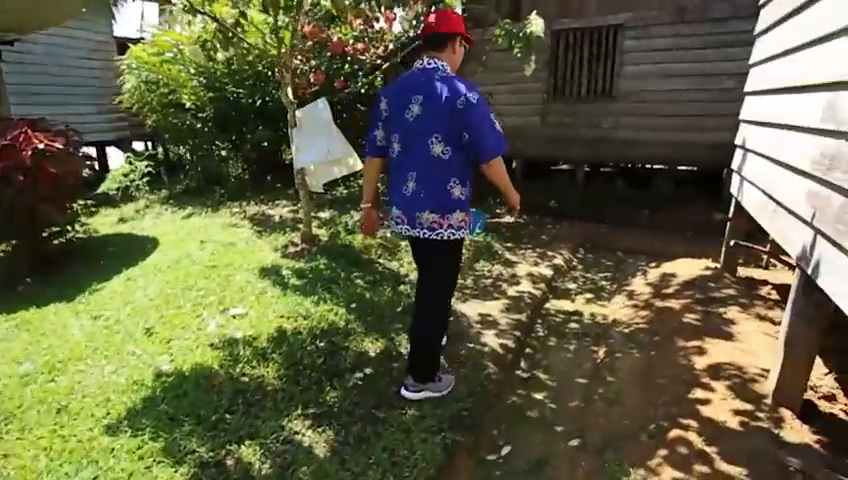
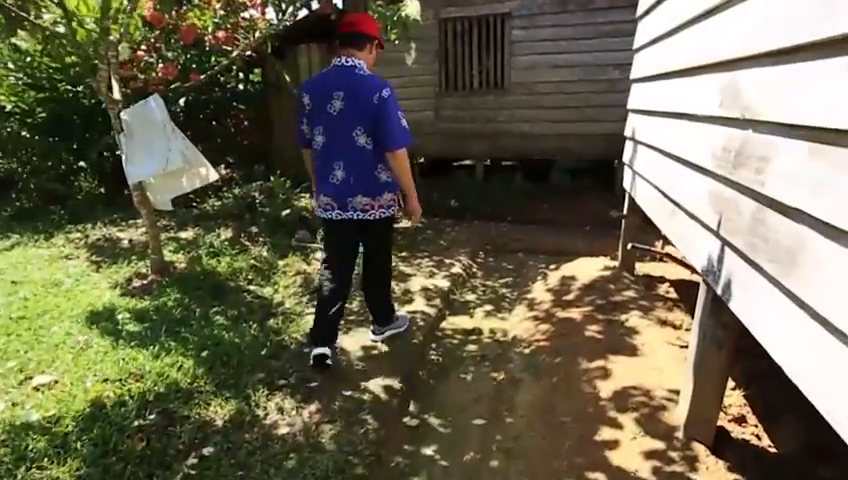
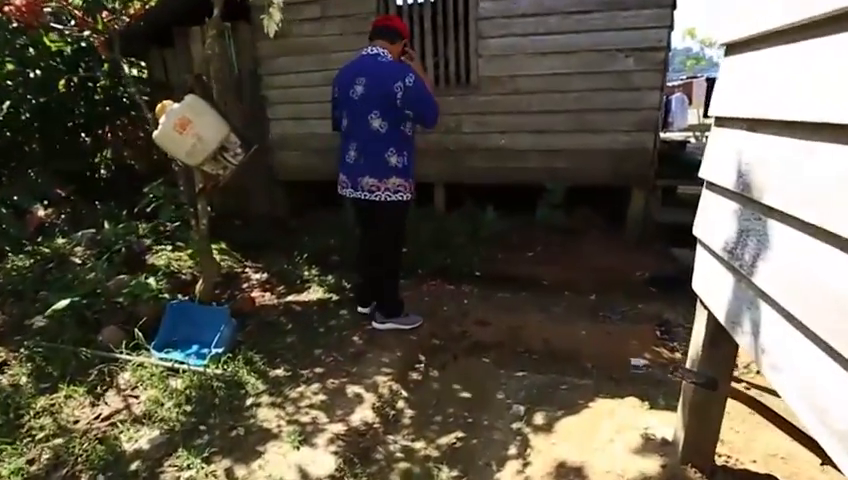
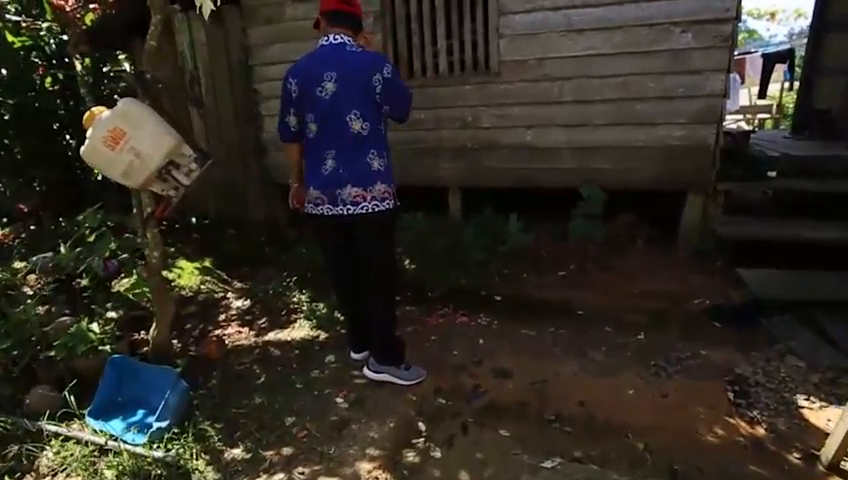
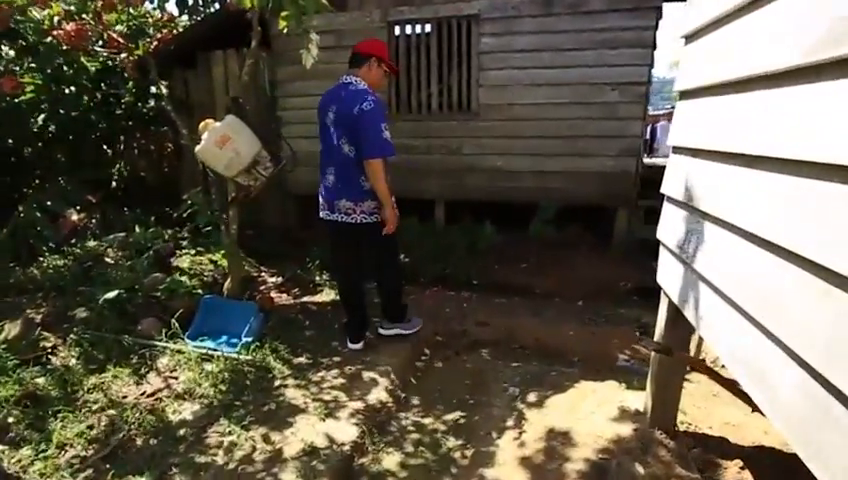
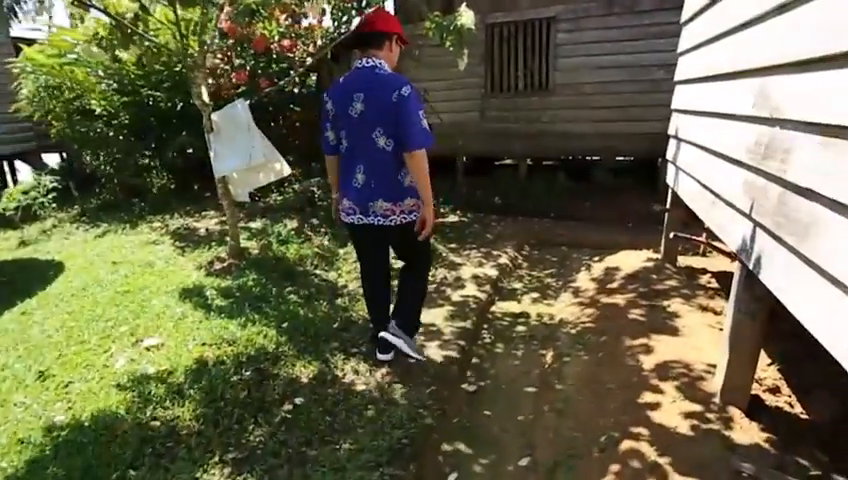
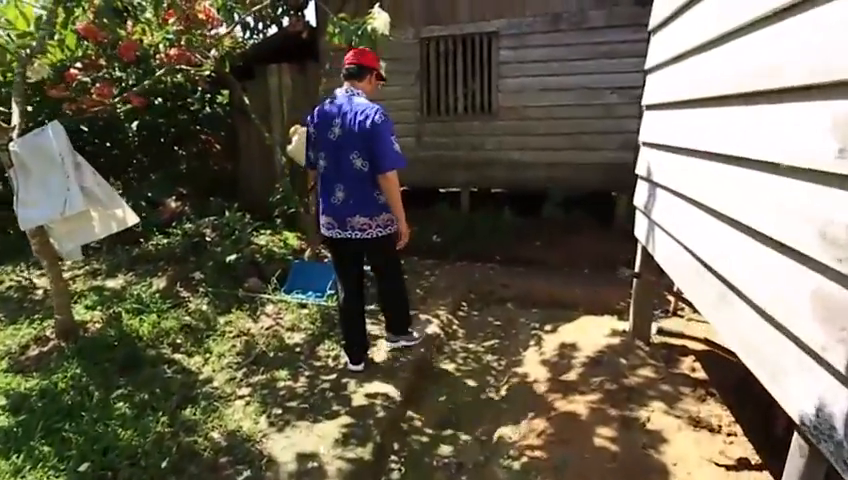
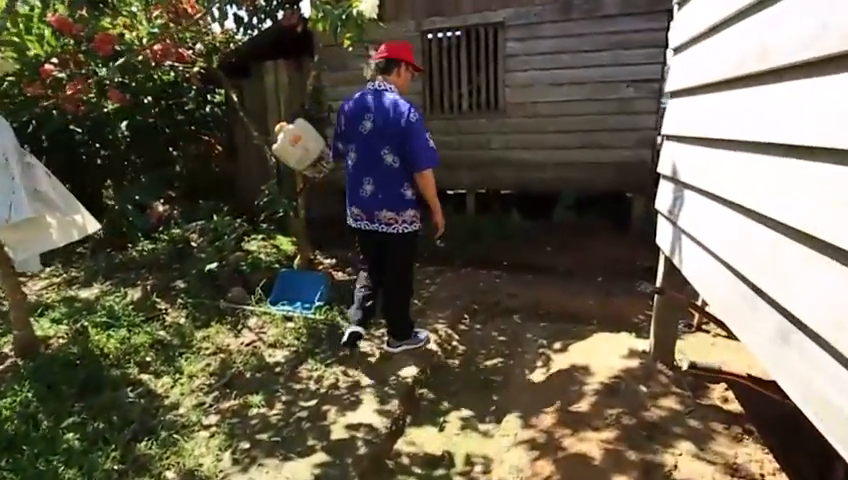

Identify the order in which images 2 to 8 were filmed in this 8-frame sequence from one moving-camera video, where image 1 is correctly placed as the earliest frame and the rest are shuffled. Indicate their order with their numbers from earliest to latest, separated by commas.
6, 2, 7, 8, 5, 3, 4
